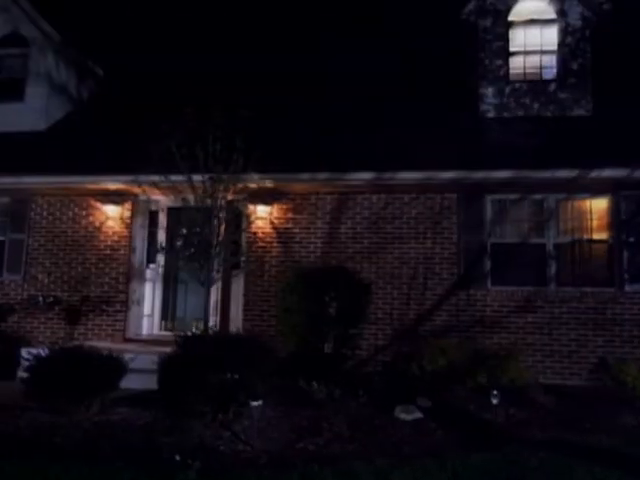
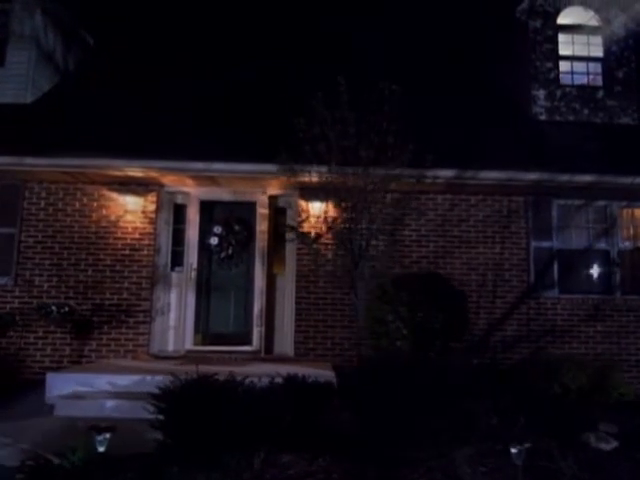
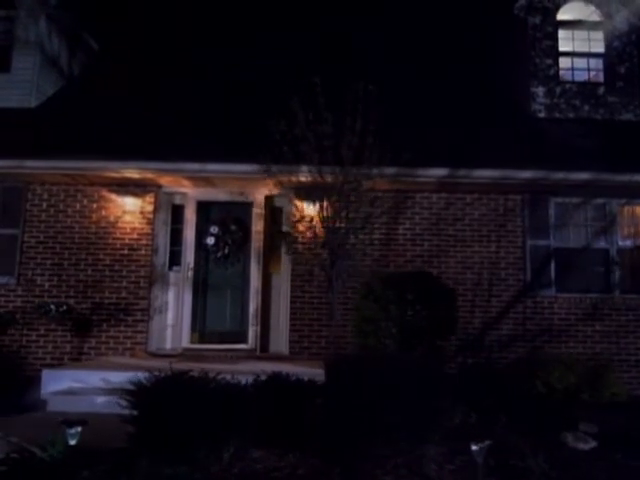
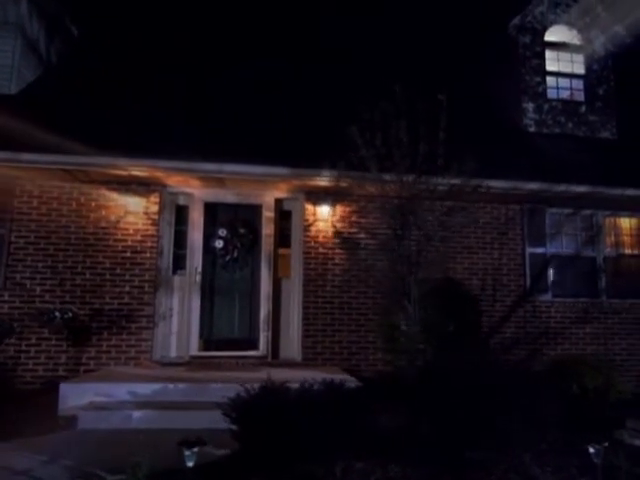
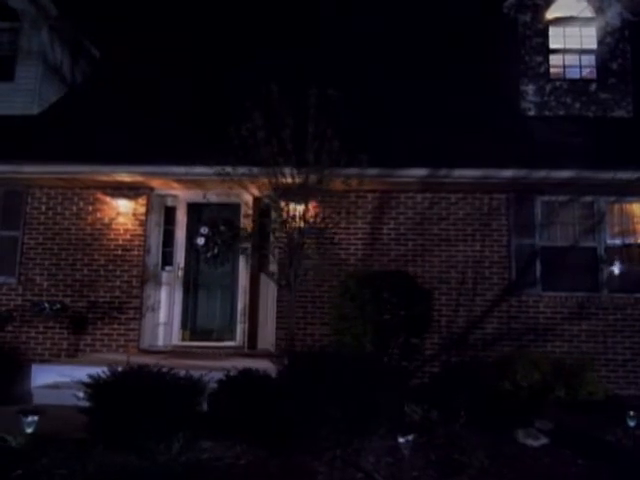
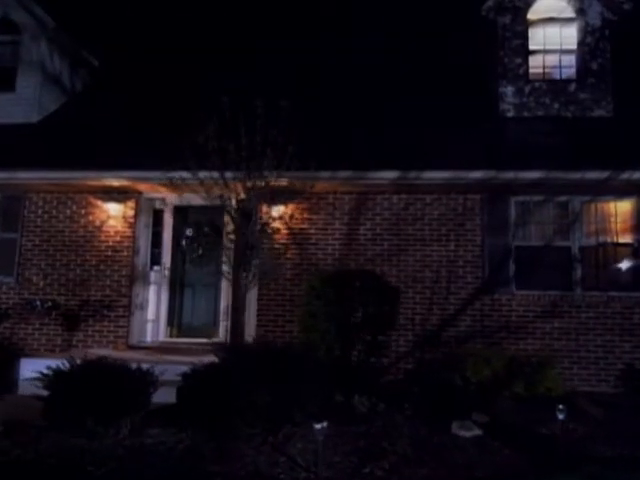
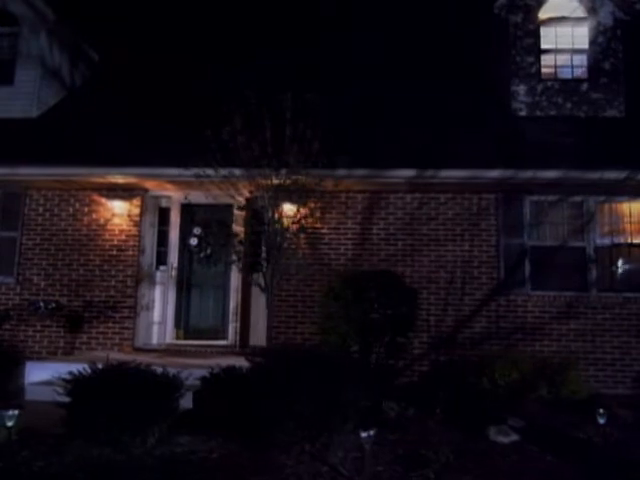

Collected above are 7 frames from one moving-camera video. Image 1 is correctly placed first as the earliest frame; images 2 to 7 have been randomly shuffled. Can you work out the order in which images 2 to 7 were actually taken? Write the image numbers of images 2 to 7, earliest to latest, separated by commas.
6, 7, 5, 3, 2, 4
